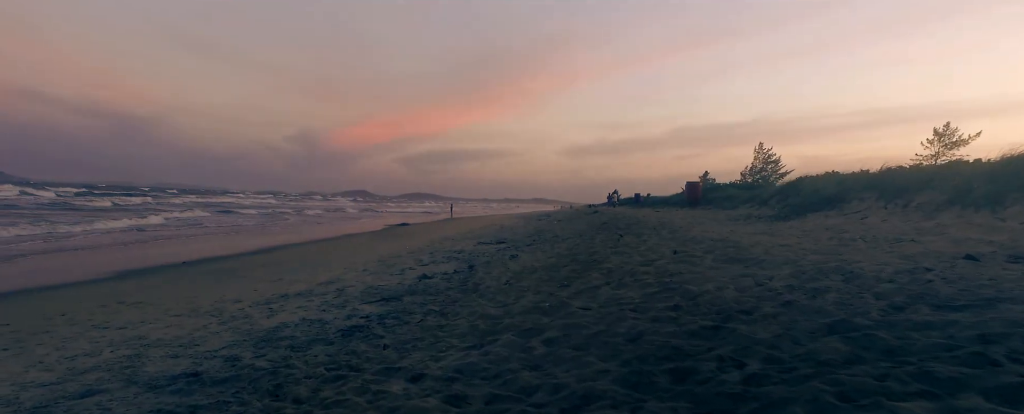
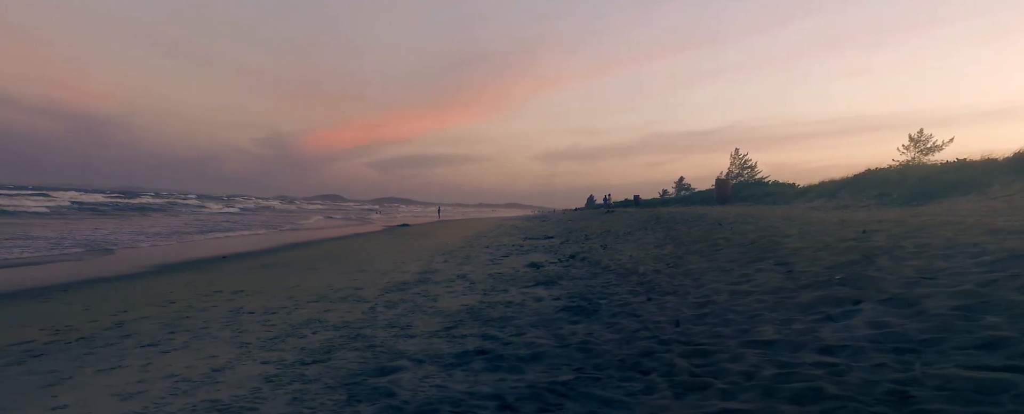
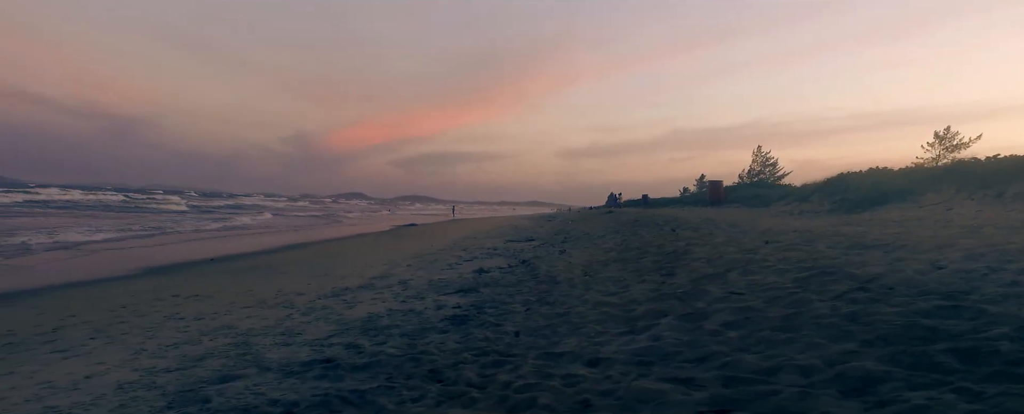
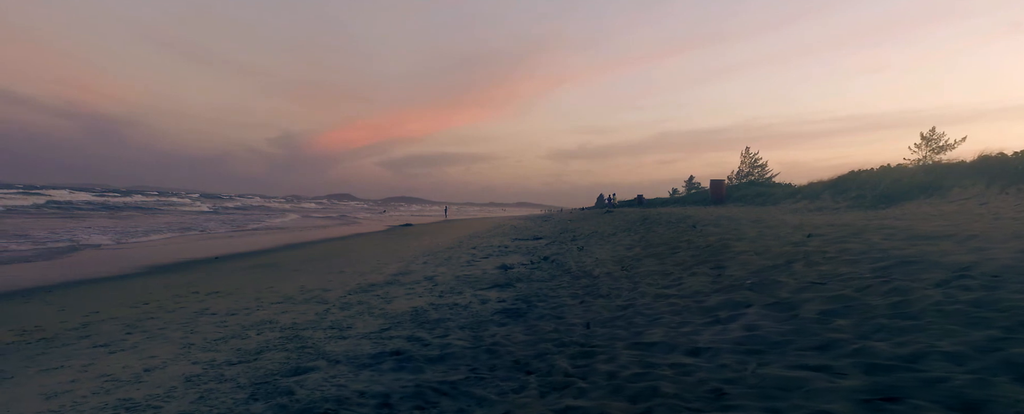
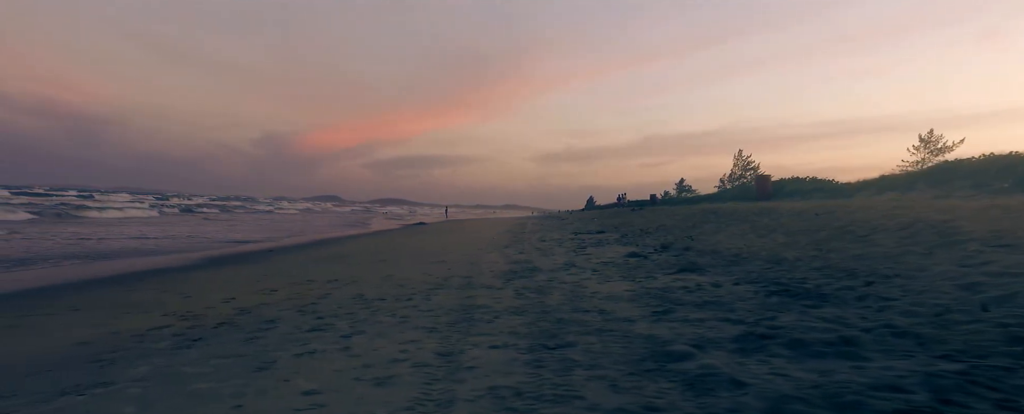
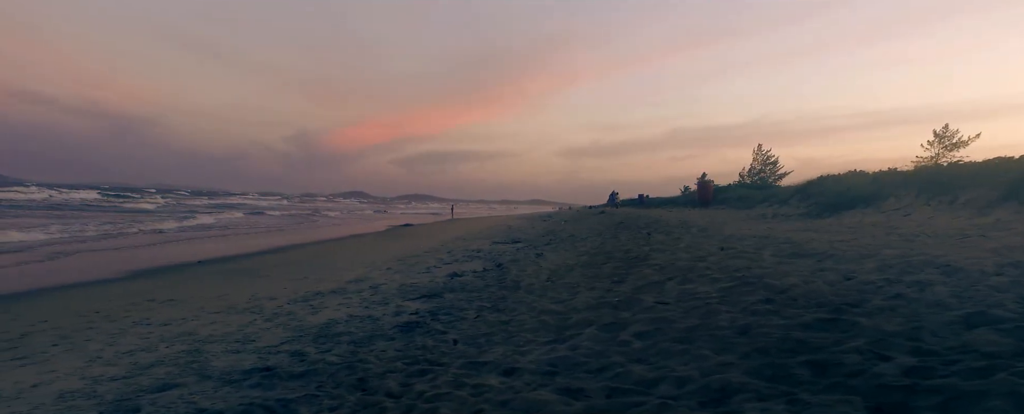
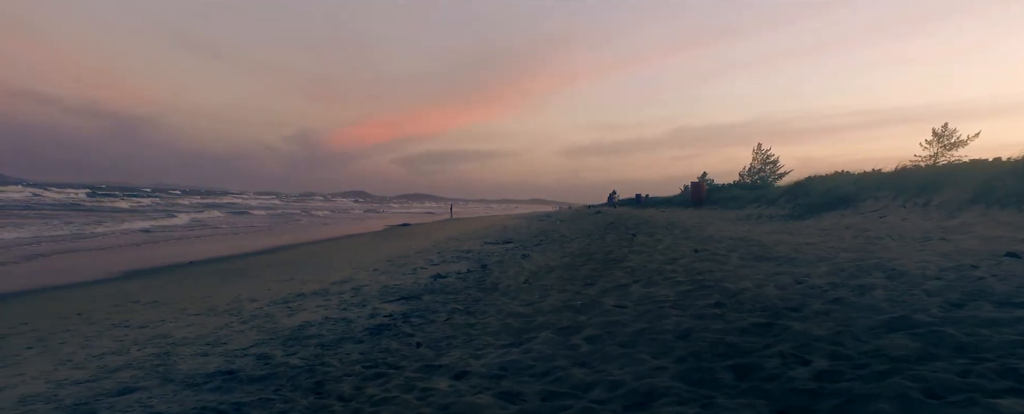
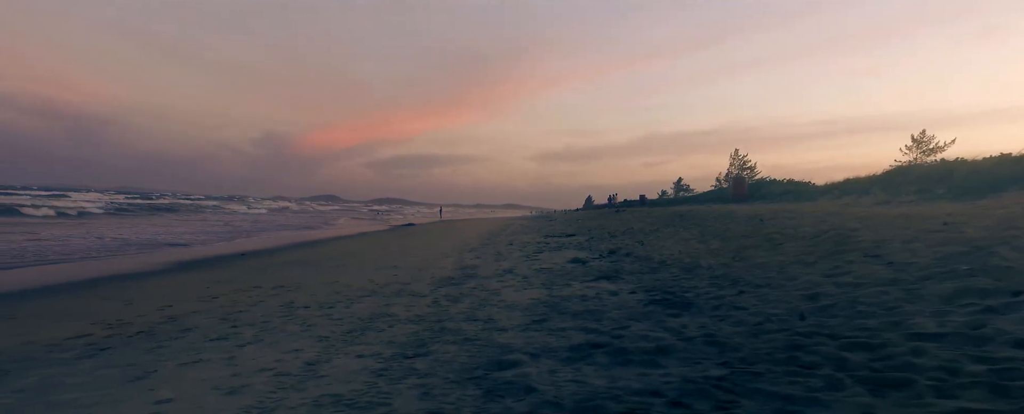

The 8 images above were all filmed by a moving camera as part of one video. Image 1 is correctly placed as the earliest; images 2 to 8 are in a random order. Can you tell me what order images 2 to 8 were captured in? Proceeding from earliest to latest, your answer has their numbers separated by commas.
7, 6, 3, 4, 2, 8, 5
